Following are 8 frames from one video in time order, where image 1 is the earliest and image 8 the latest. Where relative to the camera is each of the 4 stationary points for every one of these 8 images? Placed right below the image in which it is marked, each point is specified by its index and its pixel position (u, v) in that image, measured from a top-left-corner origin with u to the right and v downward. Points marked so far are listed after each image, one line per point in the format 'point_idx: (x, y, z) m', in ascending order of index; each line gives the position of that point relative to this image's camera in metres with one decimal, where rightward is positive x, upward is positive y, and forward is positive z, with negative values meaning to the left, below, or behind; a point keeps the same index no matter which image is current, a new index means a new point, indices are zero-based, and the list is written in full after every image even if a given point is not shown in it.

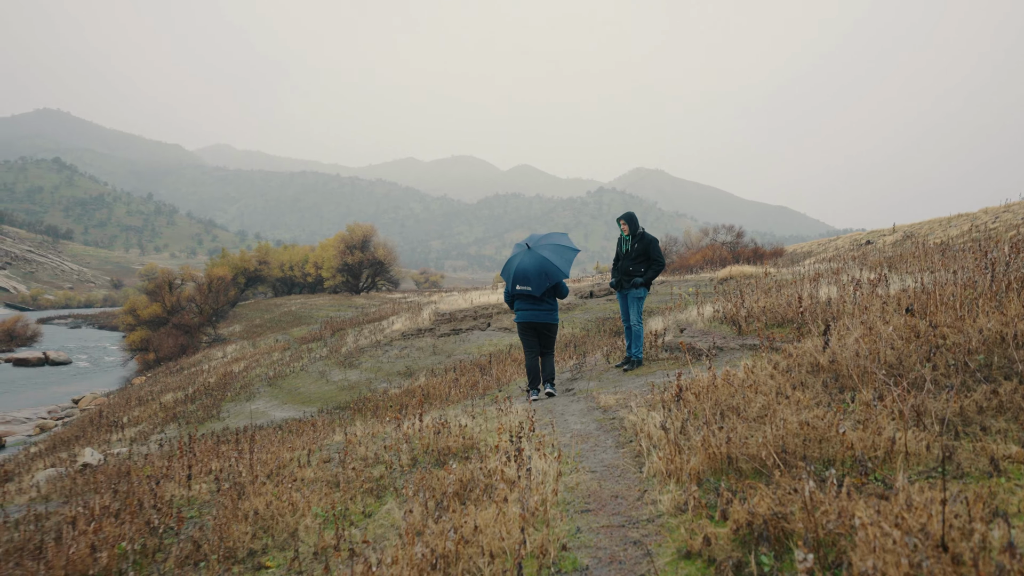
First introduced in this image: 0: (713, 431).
0: (+0.9, -0.7, +3.6) m
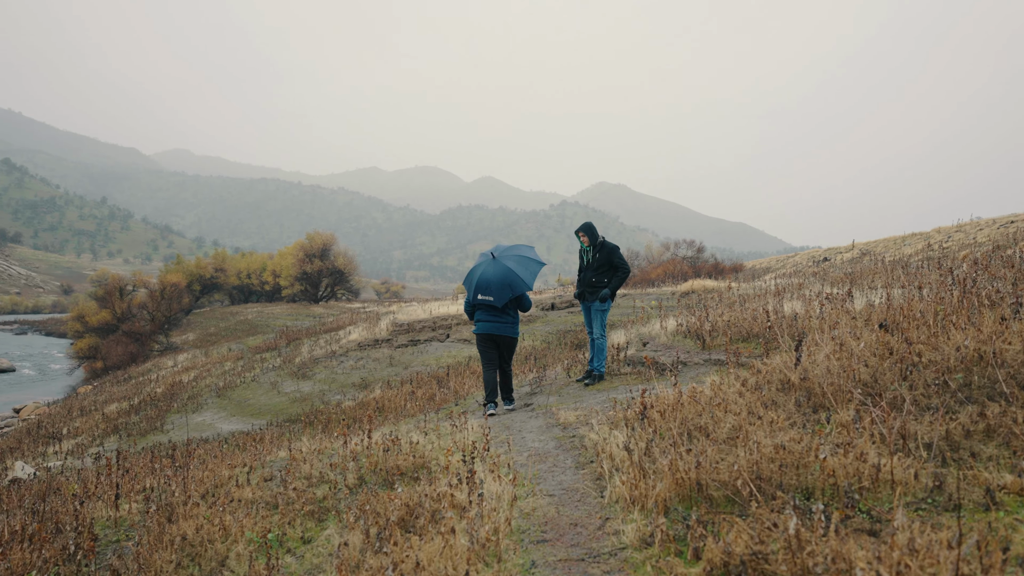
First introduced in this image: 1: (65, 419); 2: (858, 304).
0: (+0.7, -0.7, +3.3) m
1: (-11.8, -3.5, +19.9) m
2: (+3.2, -0.1, +7.0) m
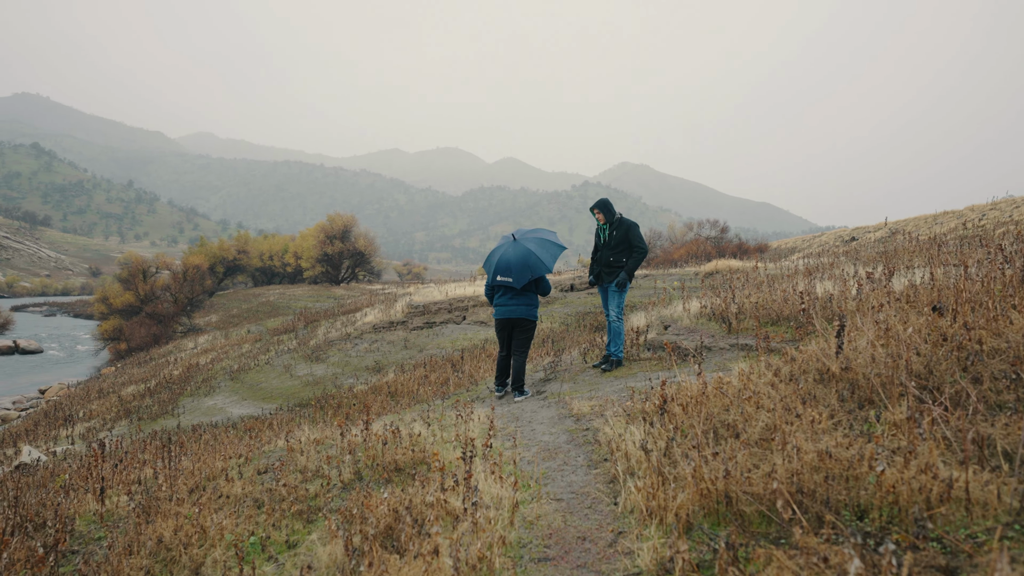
0: (+0.7, -0.6, +2.8) m
1: (-11.3, -3.0, +19.9) m
2: (+3.3, 0.0, +6.4) m
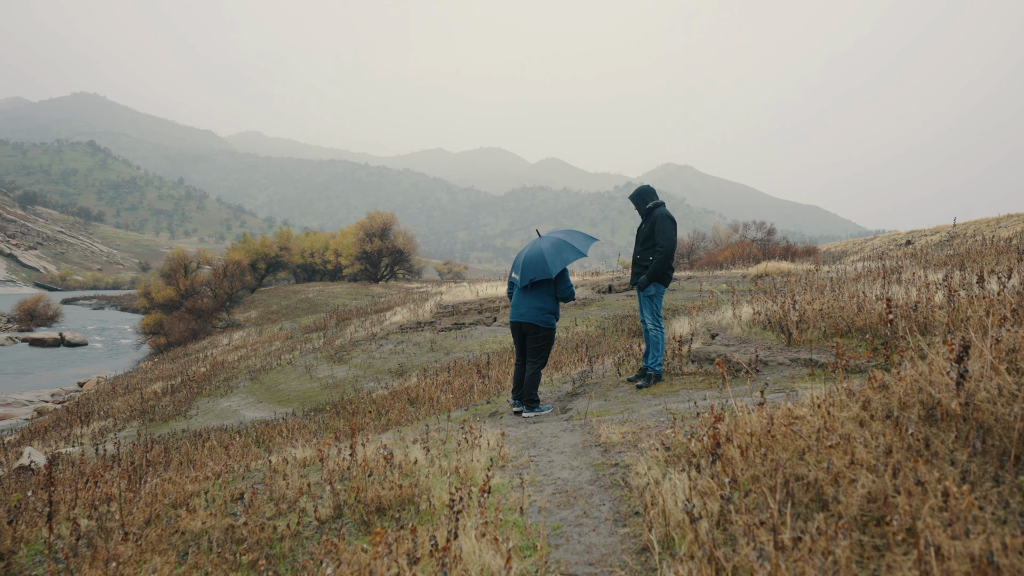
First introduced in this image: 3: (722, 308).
0: (+0.7, -0.7, +1.9) m
1: (-10.4, -2.8, +19.6) m
2: (+3.5, 0.0, +5.4) m
3: (+2.3, -0.2, +8.4) m
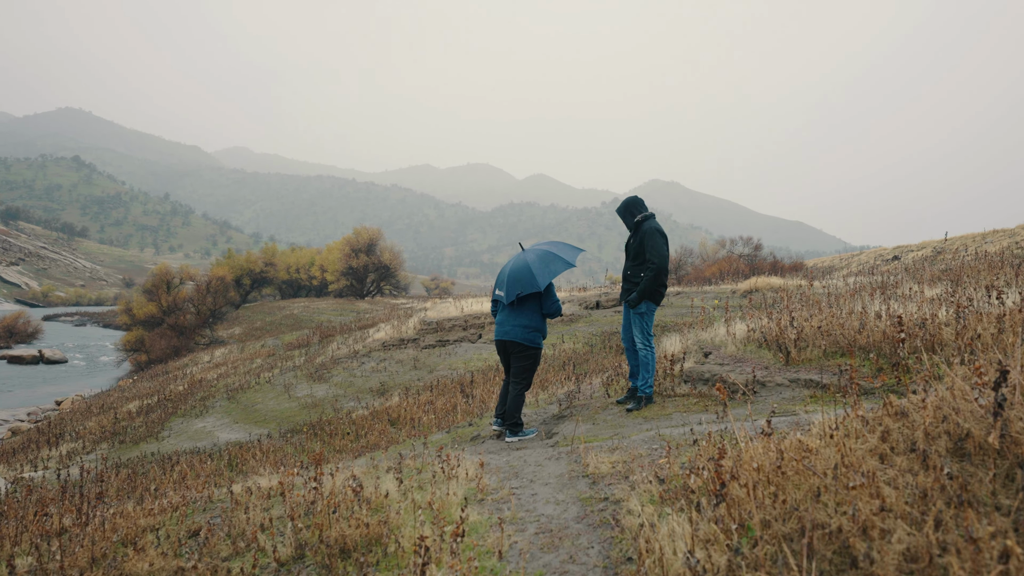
0: (+0.6, -0.7, +1.6) m
1: (-10.8, -3.2, +19.0) m
2: (+3.3, -0.1, +5.1) m
3: (+2.2, -0.4, +8.1) m
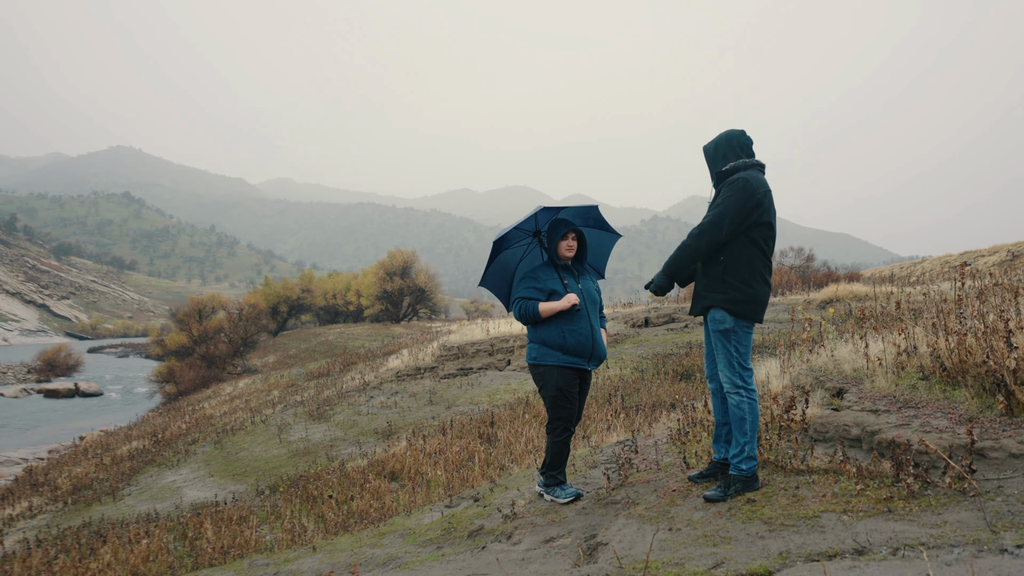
0: (+0.5, -0.6, -0.7) m
1: (-9.9, -3.9, +17.2) m
2: (+3.3, 0.0, +2.6) m
3: (+2.3, -0.4, +5.7) m
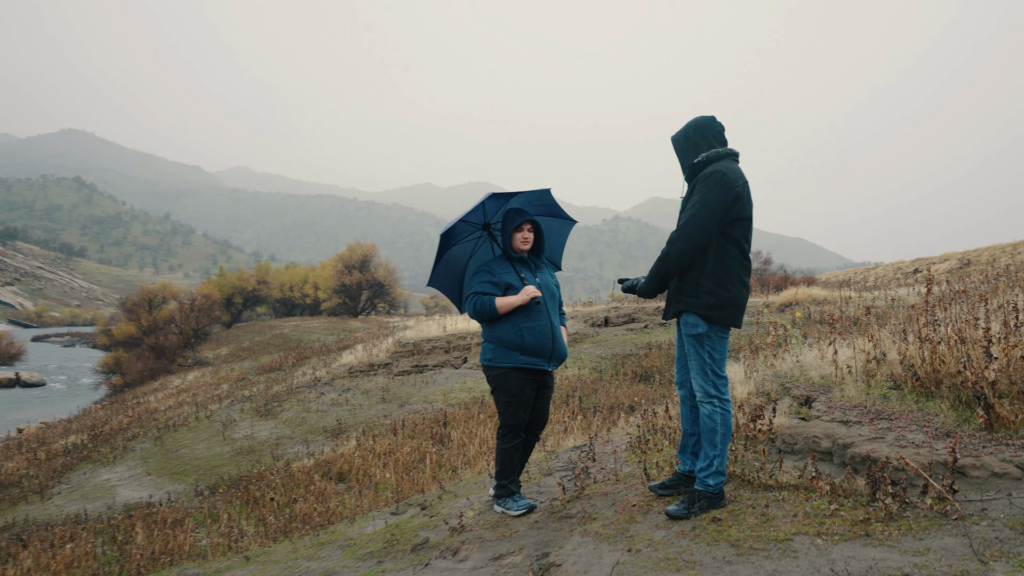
0: (+0.5, -0.6, -1.0) m
1: (-10.9, -3.6, +16.4) m
2: (+3.2, -0.1, +2.5) m
3: (+2.0, -0.4, +5.5) m
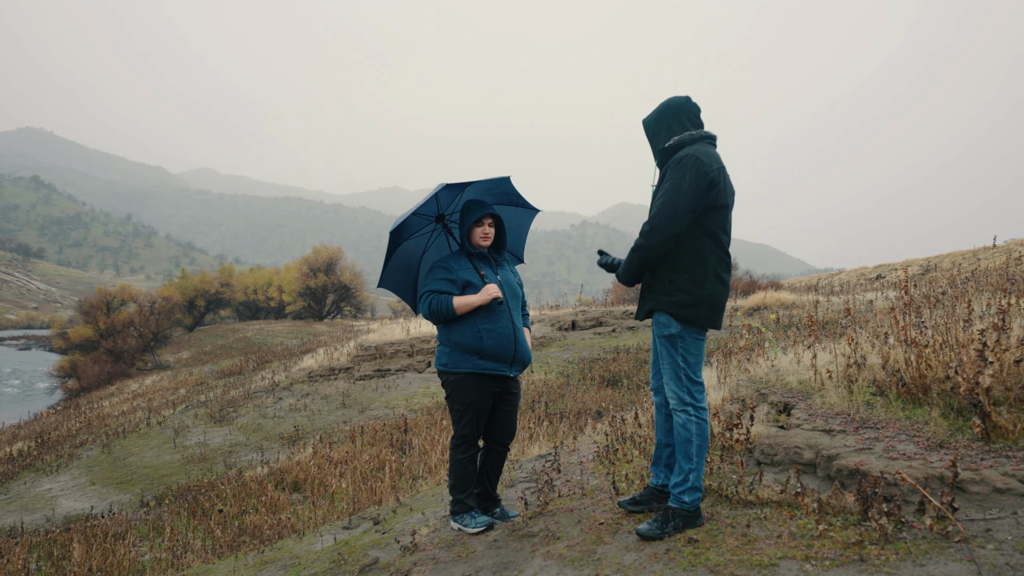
0: (+0.5, -0.6, -1.3) m
1: (-11.6, -3.6, +15.6) m
2: (+3.0, -0.1, +2.4) m
3: (+1.7, -0.4, +5.3) m
